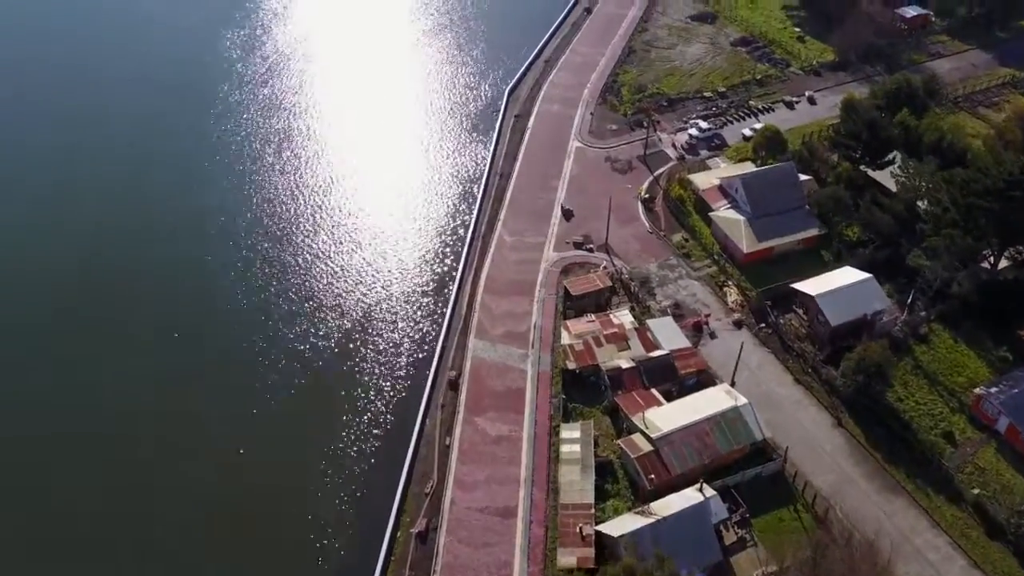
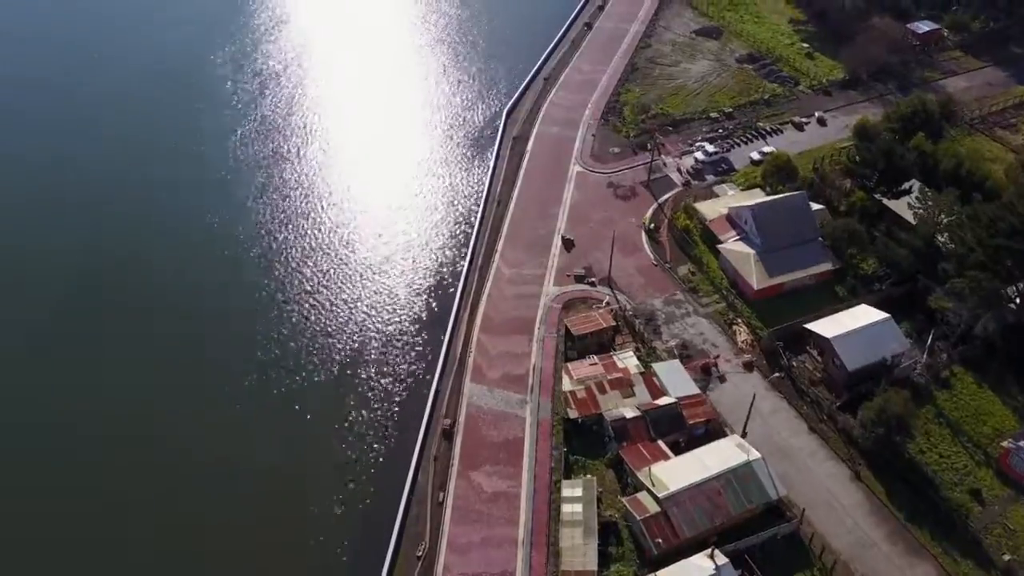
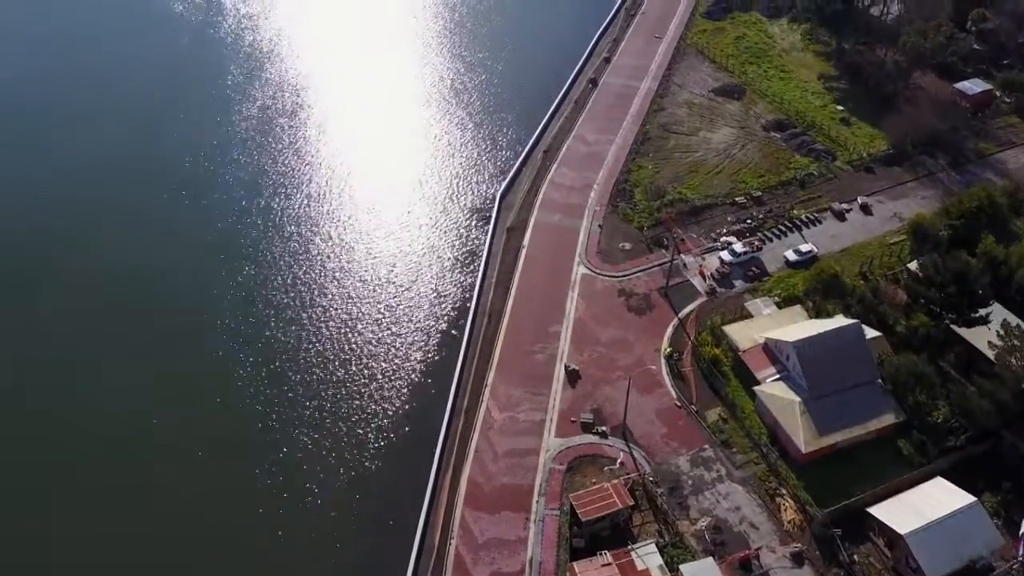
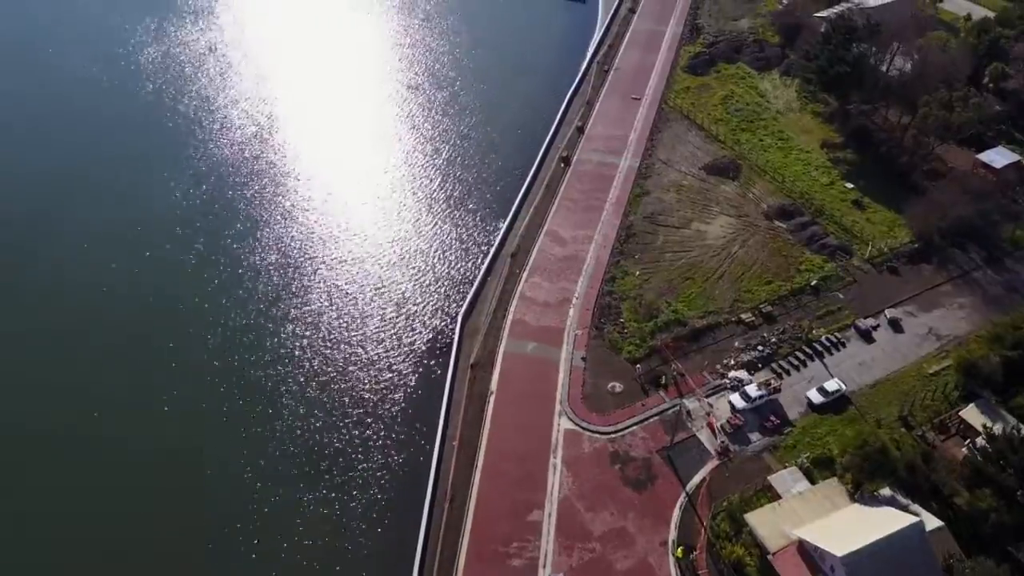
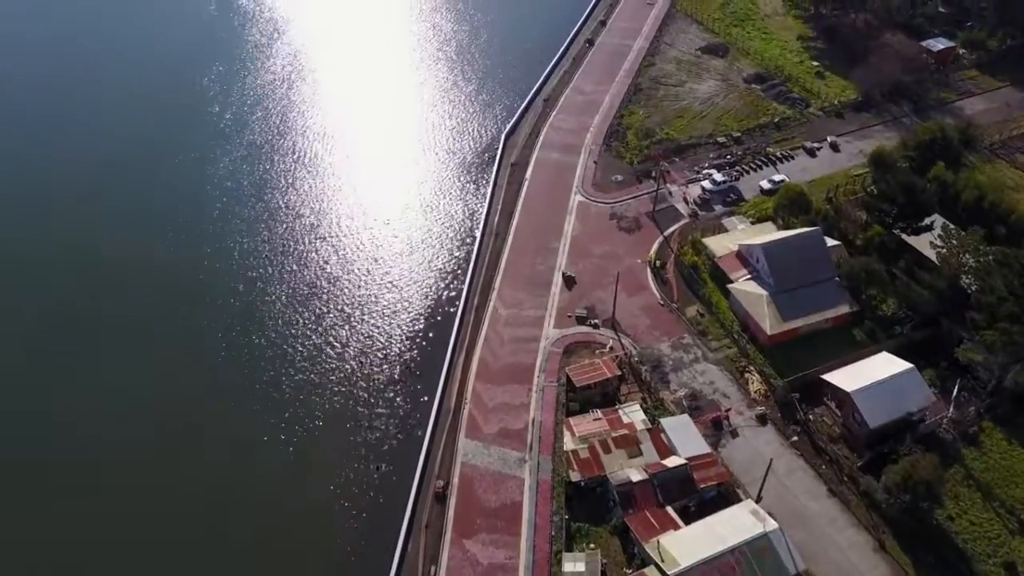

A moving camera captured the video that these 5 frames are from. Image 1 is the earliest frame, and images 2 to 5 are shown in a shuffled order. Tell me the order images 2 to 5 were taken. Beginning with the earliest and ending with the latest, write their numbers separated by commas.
2, 5, 3, 4
